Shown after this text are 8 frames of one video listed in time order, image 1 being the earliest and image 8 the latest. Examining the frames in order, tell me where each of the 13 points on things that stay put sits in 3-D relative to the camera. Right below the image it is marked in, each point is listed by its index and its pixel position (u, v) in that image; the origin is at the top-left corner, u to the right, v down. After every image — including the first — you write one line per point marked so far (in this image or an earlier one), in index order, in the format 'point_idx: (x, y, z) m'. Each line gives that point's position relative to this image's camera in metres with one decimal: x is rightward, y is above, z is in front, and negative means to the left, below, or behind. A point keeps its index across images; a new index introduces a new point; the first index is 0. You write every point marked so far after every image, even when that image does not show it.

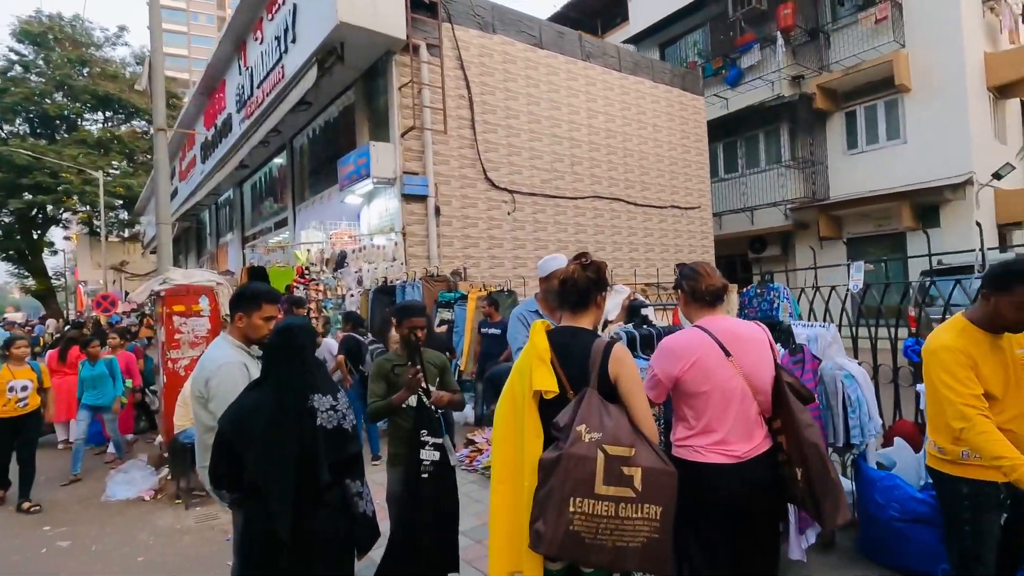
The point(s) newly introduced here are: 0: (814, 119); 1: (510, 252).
0: (+9.3, +5.3, +16.6) m
1: (-0.1, +0.7, +10.9) m
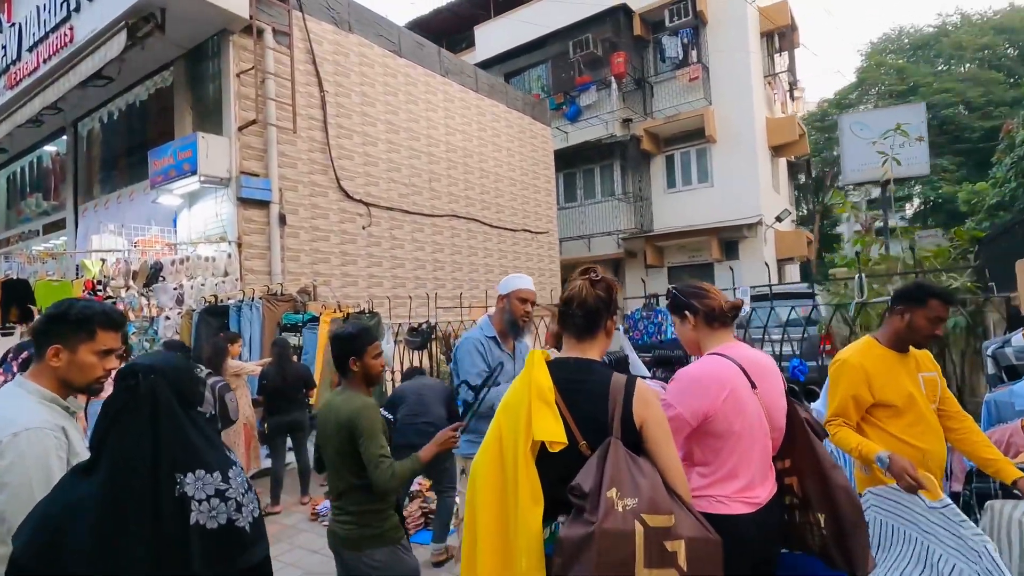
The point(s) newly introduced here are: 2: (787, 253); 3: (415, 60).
0: (+4.4, +4.5, +18.5) m
1: (-2.7, +0.3, +9.9) m
2: (+9.3, +1.2, +18.1) m
3: (-2.1, +4.9, +11.4) m
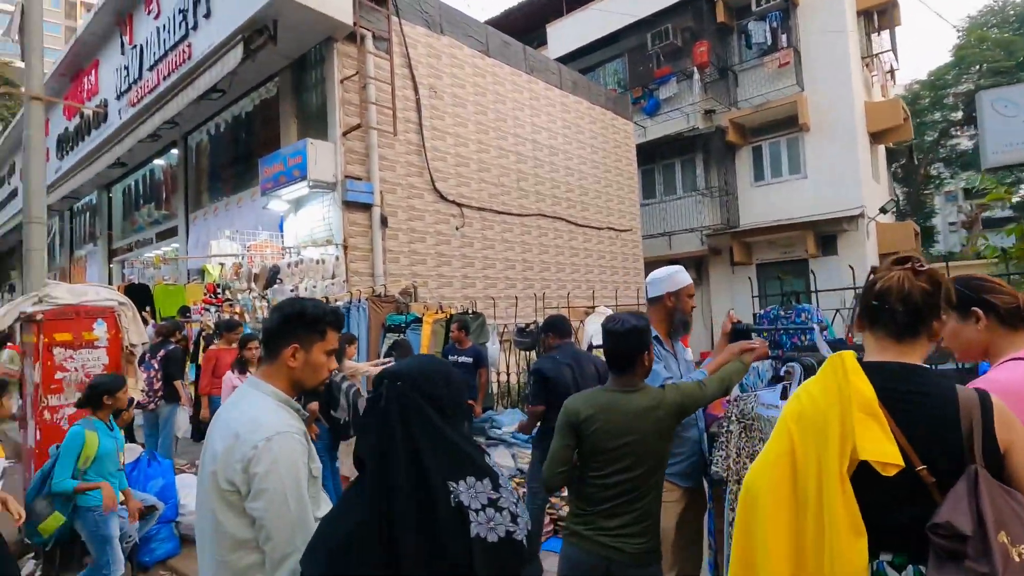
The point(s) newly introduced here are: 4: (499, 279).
0: (+7.0, +4.5, +17.7) m
1: (-1.0, +0.3, +9.9) m
2: (+11.9, +1.3, +16.8) m
3: (-0.2, +4.8, +11.4) m
4: (-0.3, +0.2, +10.7) m
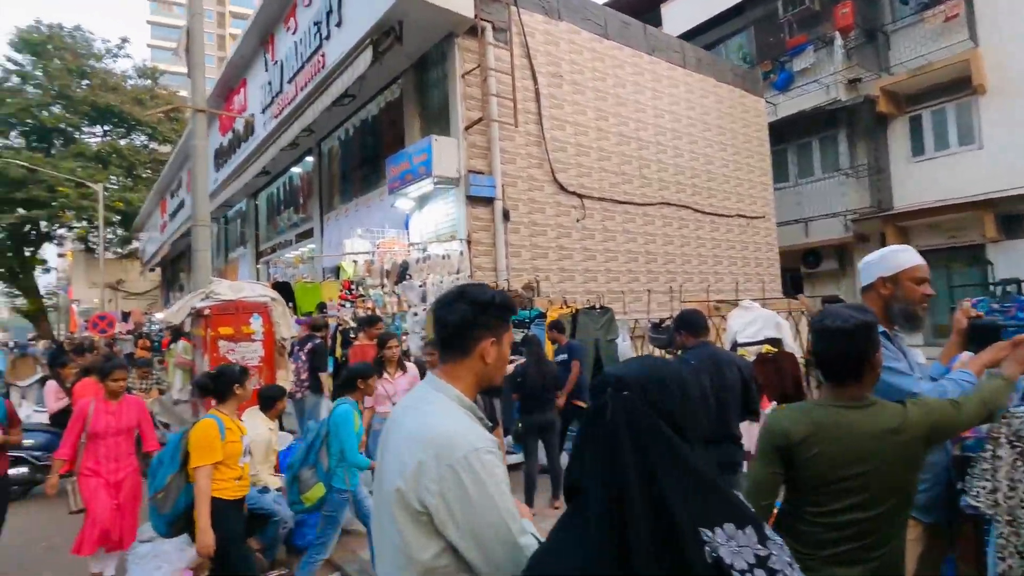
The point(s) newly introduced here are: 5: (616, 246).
0: (+10.5, +4.8, +15.6) m
1: (+1.2, +0.4, +9.6) m
2: (+15.2, +1.6, +13.8) m
3: (+2.2, +5.0, +10.8) m
4: (+2.1, +0.3, +10.2) m
5: (+2.0, +0.8, +10.2) m
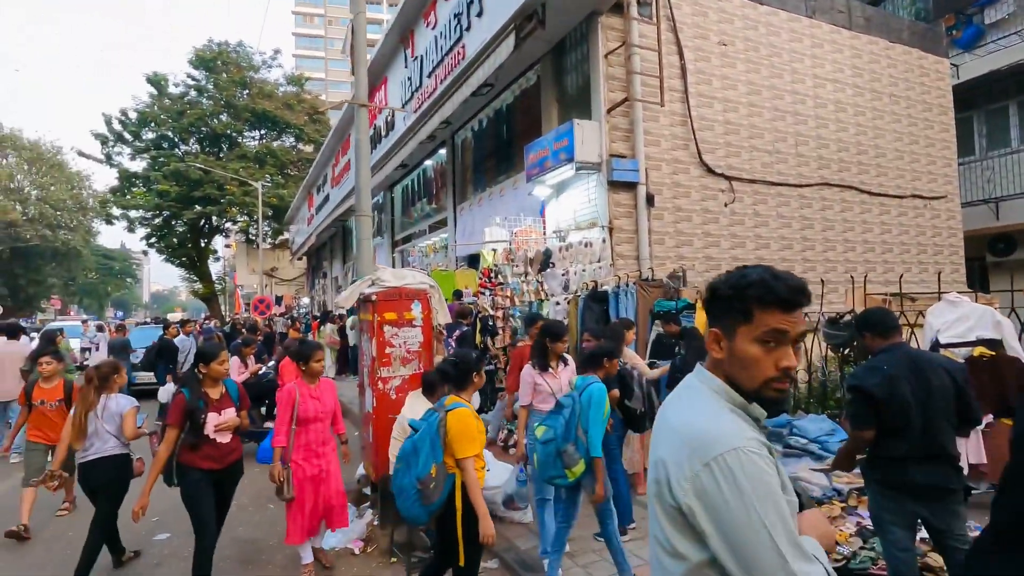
0: (+13.9, +5.0, +12.7) m
1: (+3.6, +0.6, +8.9) m
2: (+18.1, +1.7, +10.1) m
3: (+4.8, +5.2, +9.8) m
4: (+4.5, +0.5, +9.3) m
5: (+4.4, +1.0, +9.3) m
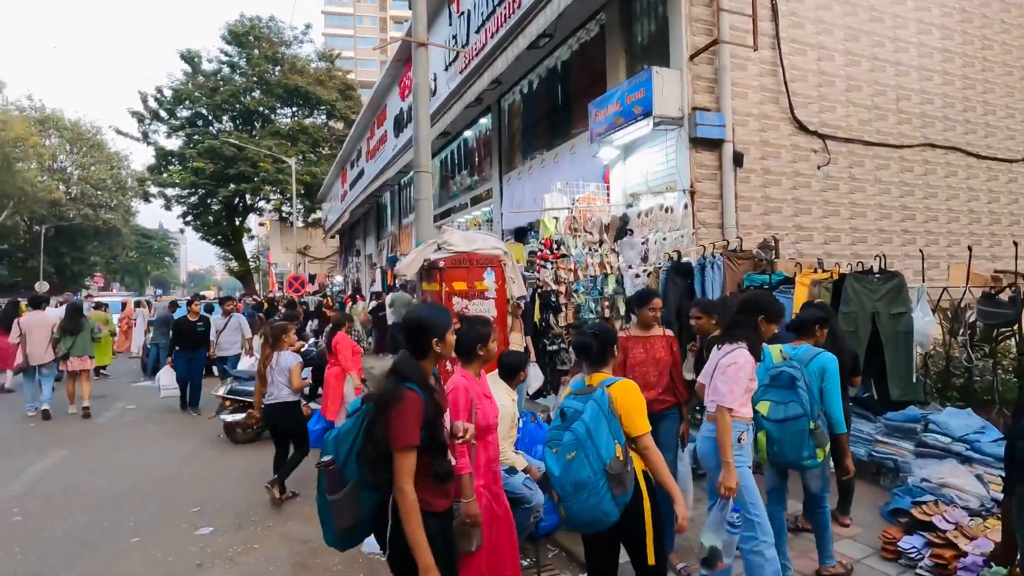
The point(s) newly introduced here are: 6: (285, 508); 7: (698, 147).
0: (+15.1, +5.4, +11.0) m
1: (+4.5, +1.0, +7.8) m
2: (+19.1, +2.0, +8.3) m
3: (+5.8, +5.6, +8.5) m
4: (+5.5, +0.9, +8.2) m
5: (+5.4, +1.4, +8.2) m
6: (-2.3, -2.2, +5.3) m
7: (+2.5, +1.9, +7.1) m
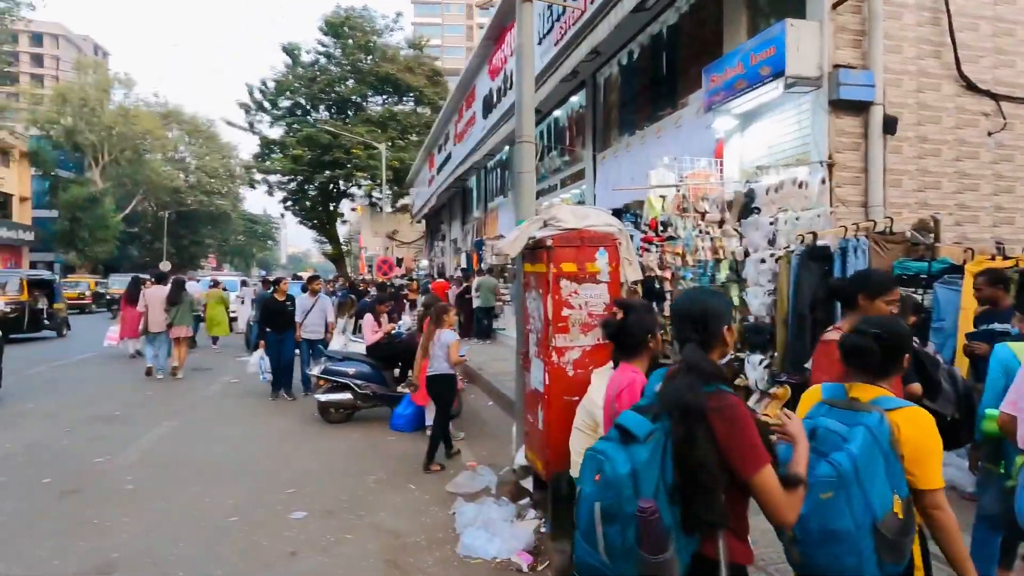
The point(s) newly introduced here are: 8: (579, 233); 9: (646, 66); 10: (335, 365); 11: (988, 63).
0: (+16.8, +5.4, +8.0) m
1: (+5.8, +1.1, +6.5) m
2: (+20.3, +1.8, +4.8) m
3: (+7.3, +5.7, +6.9) m
4: (+6.9, +1.0, +6.8) m
5: (+6.8, +1.5, +6.8) m
6: (-1.3, -2.0, +5.1) m
7: (+3.7, +2.0, +6.1) m
8: (+0.5, +0.4, +4.1) m
9: (+2.5, +4.0, +9.8) m
10: (-2.6, -1.1, +7.8) m
11: (+5.8, +2.8, +6.5) m
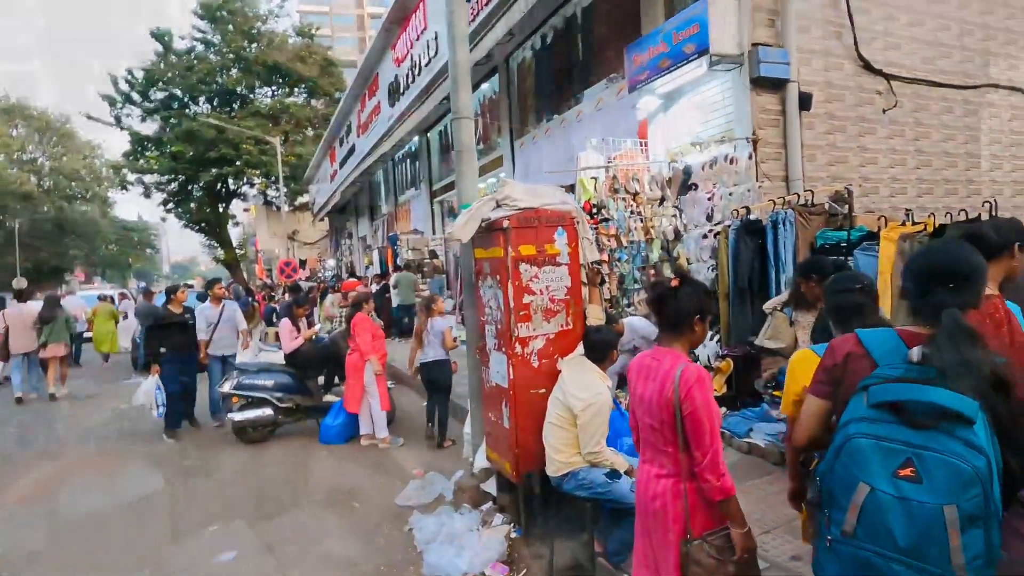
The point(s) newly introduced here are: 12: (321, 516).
0: (+15.3, +6.5, +10.3) m
1: (+4.9, +1.5, +7.1) m
2: (+19.4, +3.1, +7.8) m
3: (+6.1, +6.2, +7.6) m
4: (+5.9, +1.5, +7.5) m
5: (+5.8, +2.0, +7.4) m
6: (-1.6, -2.0, +4.5) m
7: (+2.9, +2.3, +6.3) m
8: (+0.2, +0.5, +3.7) m
9: (+0.9, +4.3, +9.6) m
10: (-3.4, -1.2, +6.9) m
11: (+4.8, +3.2, +7.1) m
12: (-1.6, -2.0, +4.7) m
